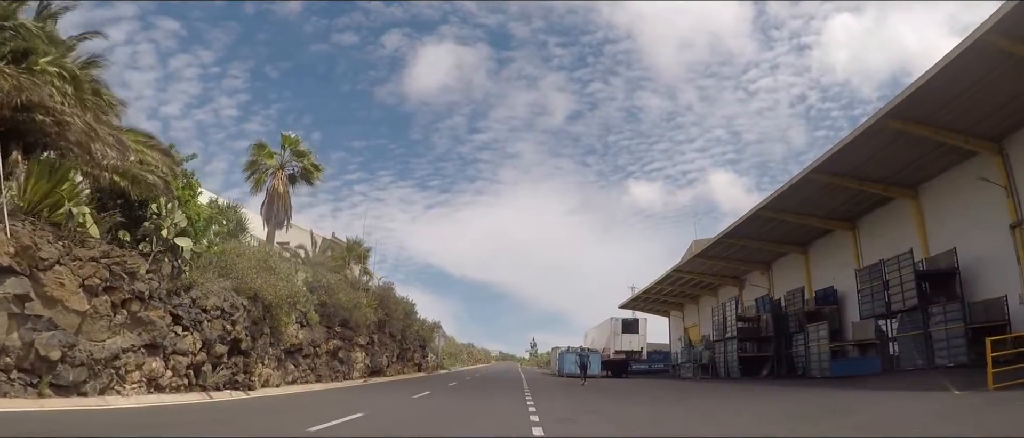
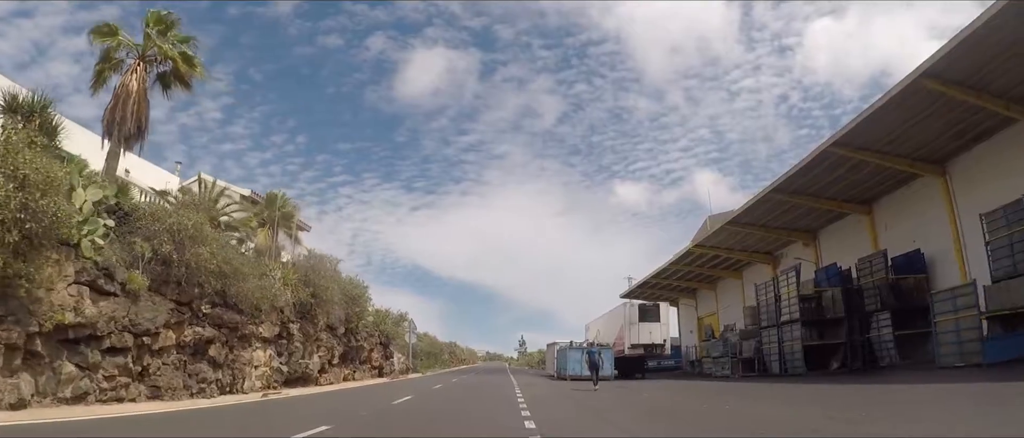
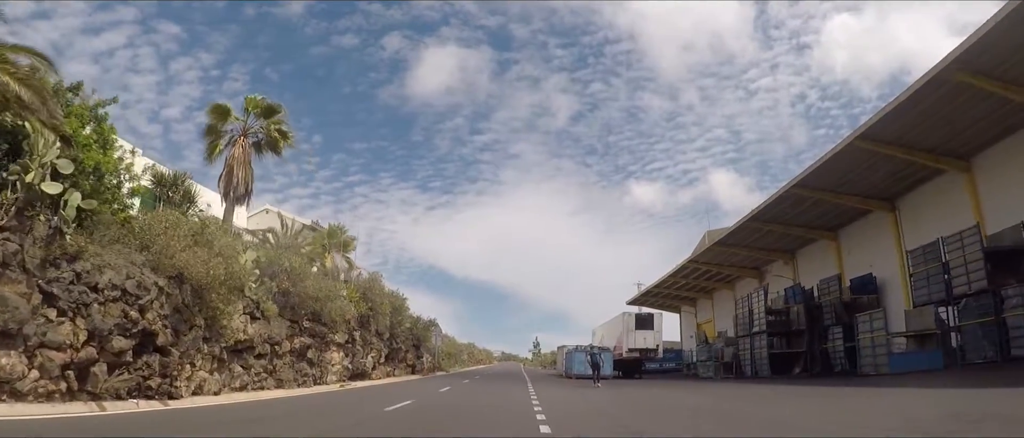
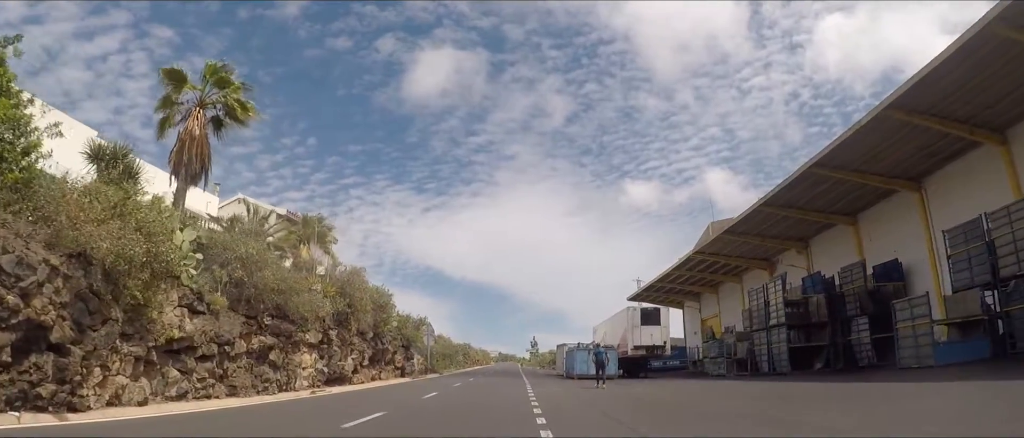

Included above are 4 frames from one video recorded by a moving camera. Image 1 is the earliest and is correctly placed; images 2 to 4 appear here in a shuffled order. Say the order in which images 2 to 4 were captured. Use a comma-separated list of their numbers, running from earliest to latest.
3, 4, 2
